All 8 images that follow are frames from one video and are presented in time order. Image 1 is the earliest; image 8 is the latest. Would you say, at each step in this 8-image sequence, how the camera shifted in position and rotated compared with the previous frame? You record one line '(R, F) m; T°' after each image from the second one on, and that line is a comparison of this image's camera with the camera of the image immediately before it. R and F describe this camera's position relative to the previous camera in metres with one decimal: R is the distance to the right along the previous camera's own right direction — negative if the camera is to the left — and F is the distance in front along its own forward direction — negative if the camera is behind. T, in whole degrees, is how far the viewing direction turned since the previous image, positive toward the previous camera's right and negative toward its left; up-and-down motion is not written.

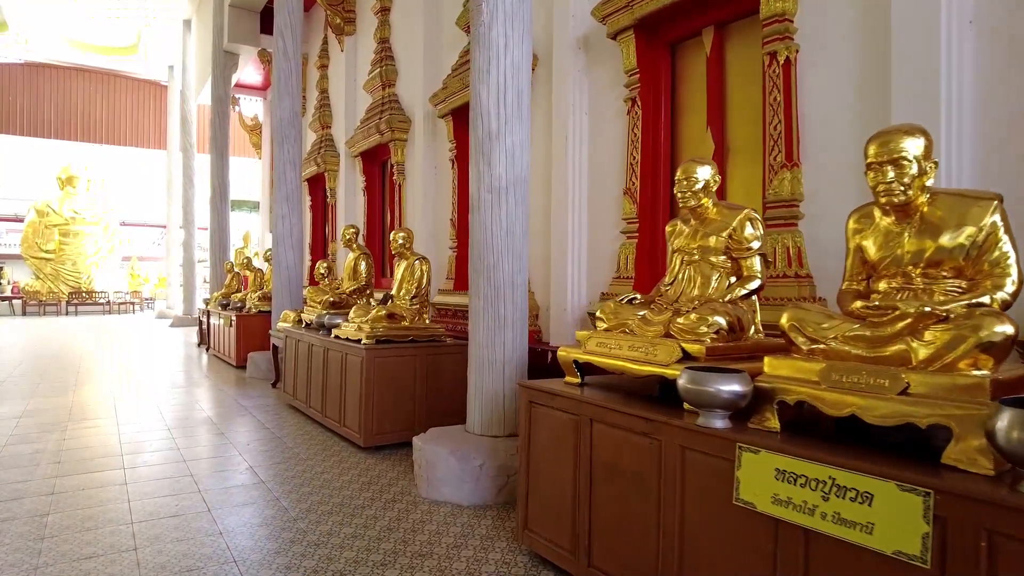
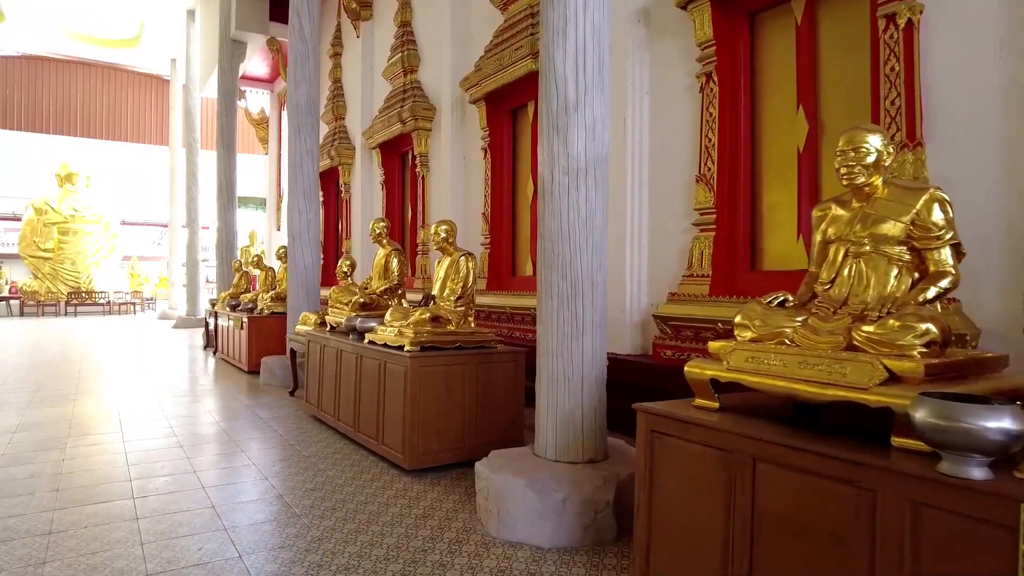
(-0.3, +0.4) m; 0°
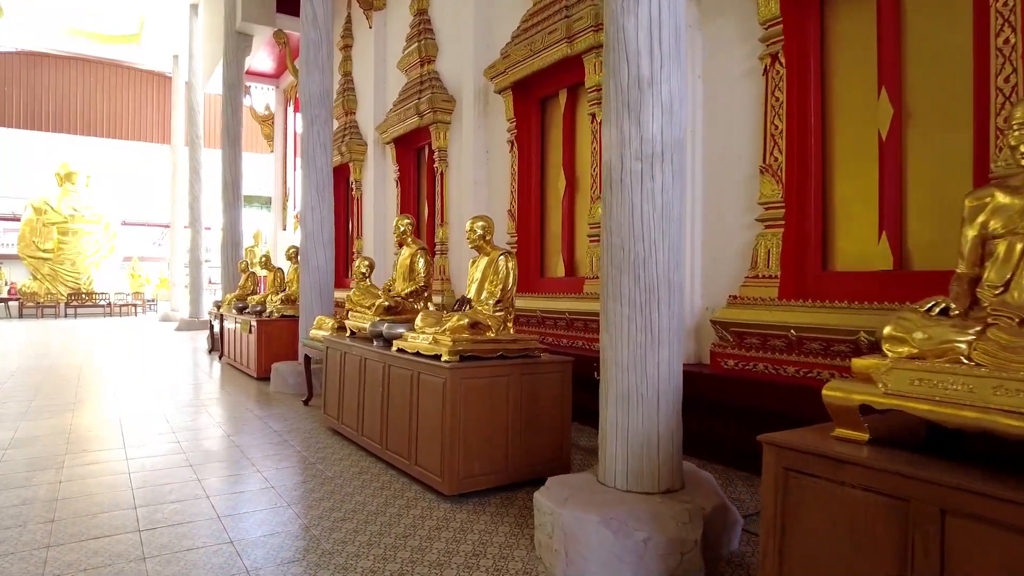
(-0.2, +0.3) m; 0°
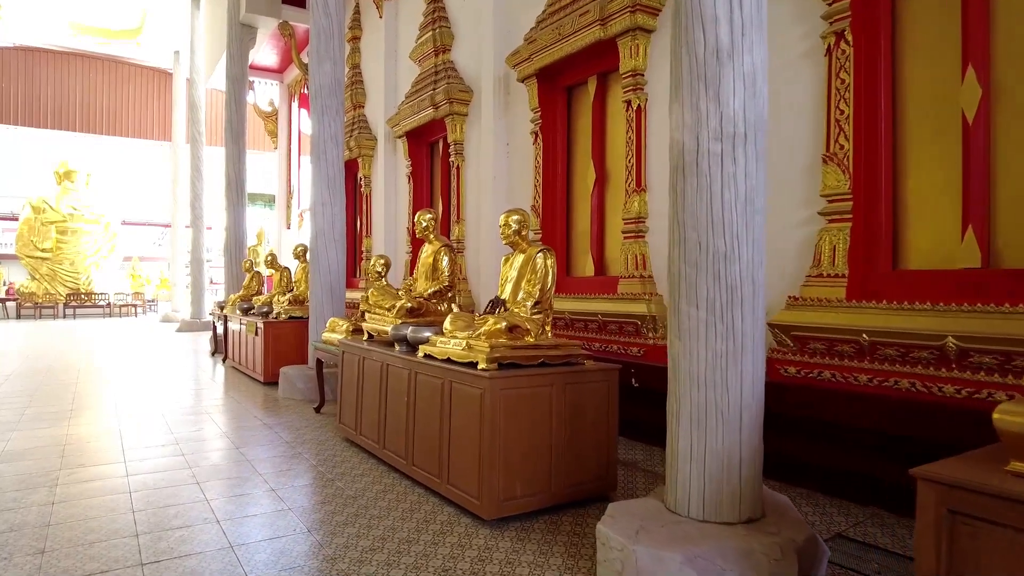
(-0.2, +0.3) m; 0°
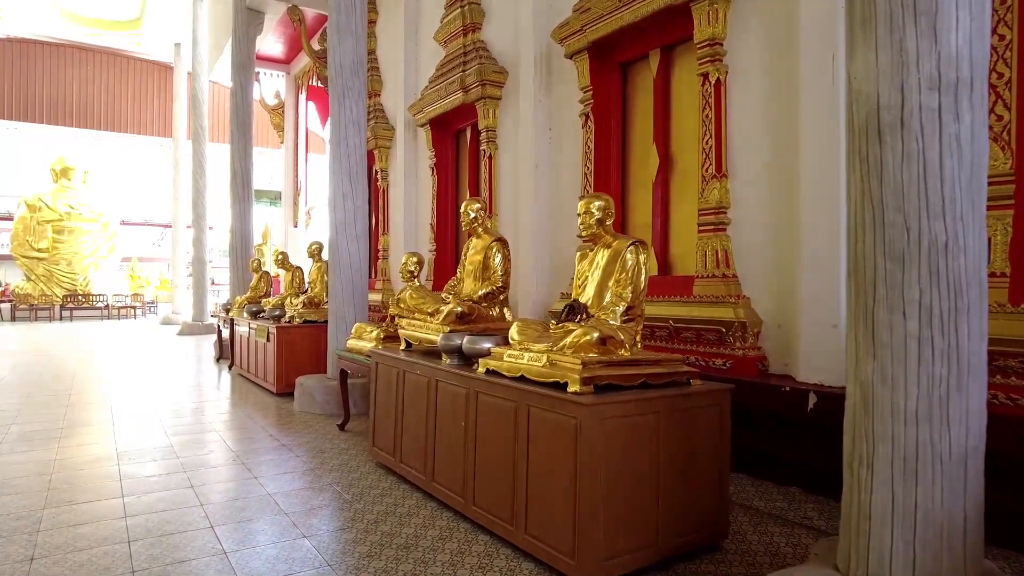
(-0.3, +0.5) m; 0°
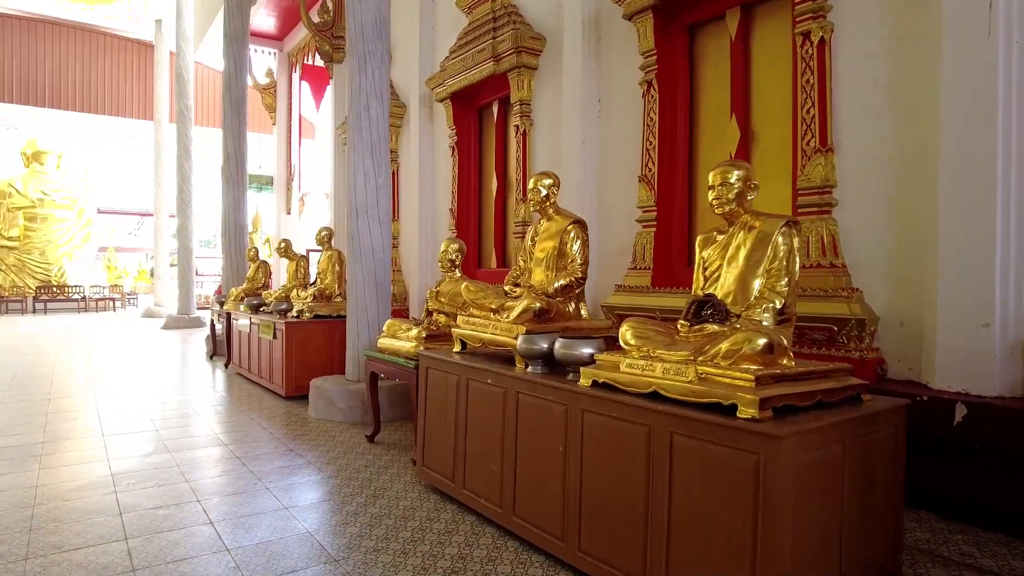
(-0.4, +0.5) m; +2°
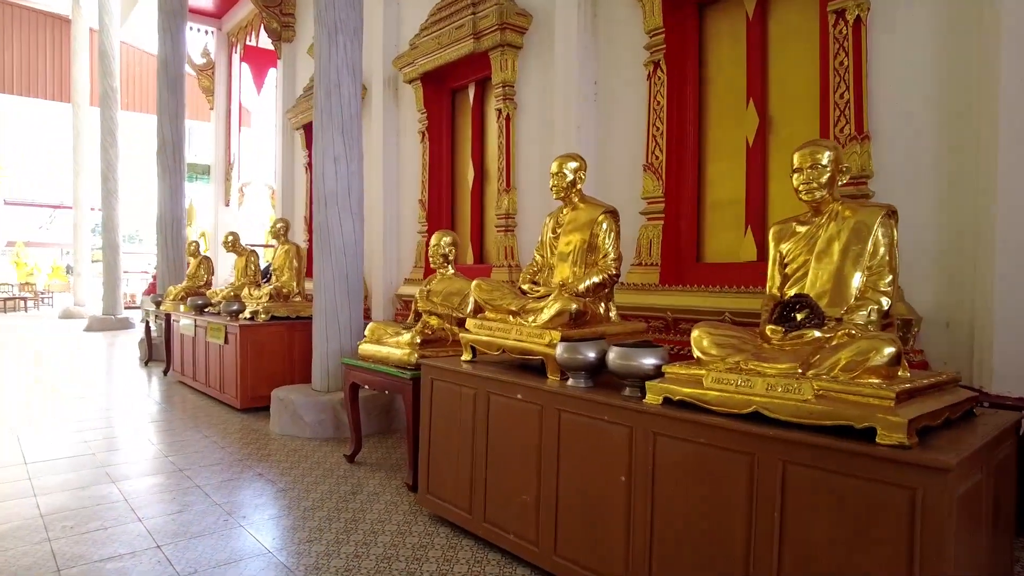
(-0.3, +0.3) m; +6°
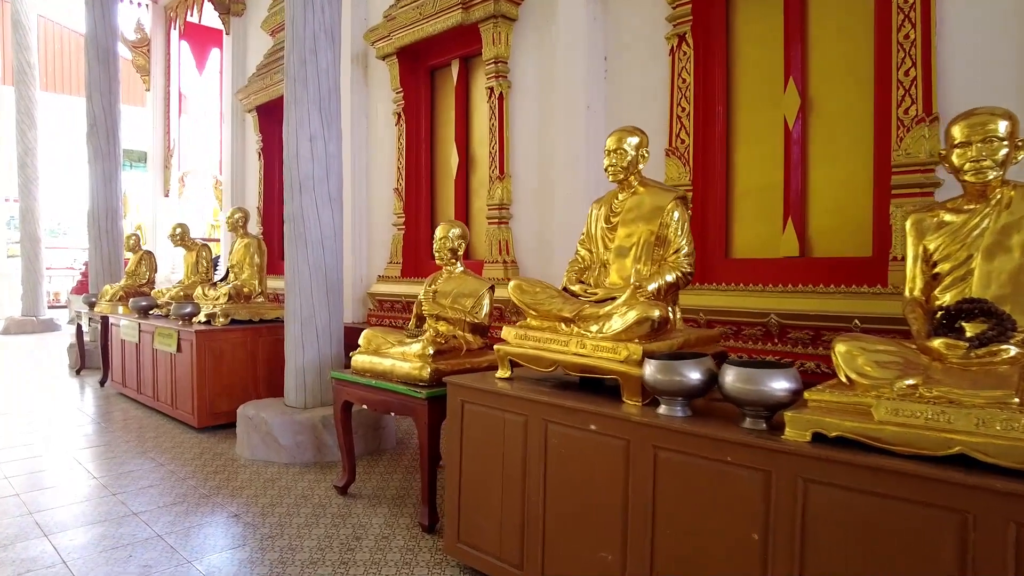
(-0.3, +0.4) m; +5°
